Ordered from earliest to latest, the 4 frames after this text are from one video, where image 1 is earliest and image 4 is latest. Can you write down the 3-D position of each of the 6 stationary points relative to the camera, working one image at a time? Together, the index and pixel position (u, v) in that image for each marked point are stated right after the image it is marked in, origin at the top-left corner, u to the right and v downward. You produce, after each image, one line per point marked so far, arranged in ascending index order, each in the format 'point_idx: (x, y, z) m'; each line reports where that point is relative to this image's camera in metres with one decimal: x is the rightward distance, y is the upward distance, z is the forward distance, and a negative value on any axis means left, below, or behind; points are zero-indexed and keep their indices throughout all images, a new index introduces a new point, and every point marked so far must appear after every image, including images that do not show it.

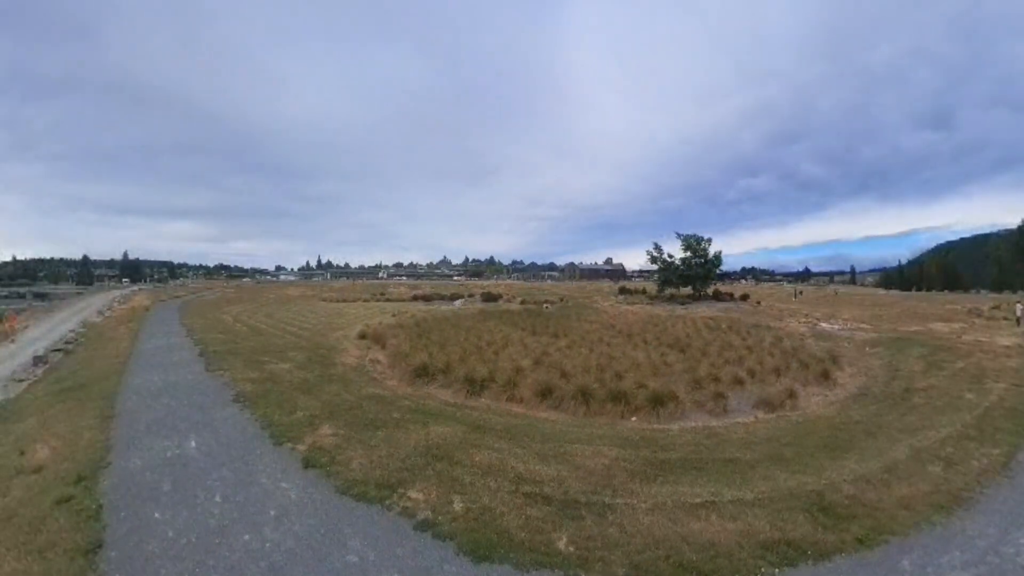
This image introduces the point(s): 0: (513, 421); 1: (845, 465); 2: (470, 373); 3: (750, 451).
0: (+0.1, -2.7, +9.5) m
1: (+5.4, -2.7, +8.8) m
2: (-1.1, -2.4, +13.7) m
3: (+3.9, -2.6, +8.8) m
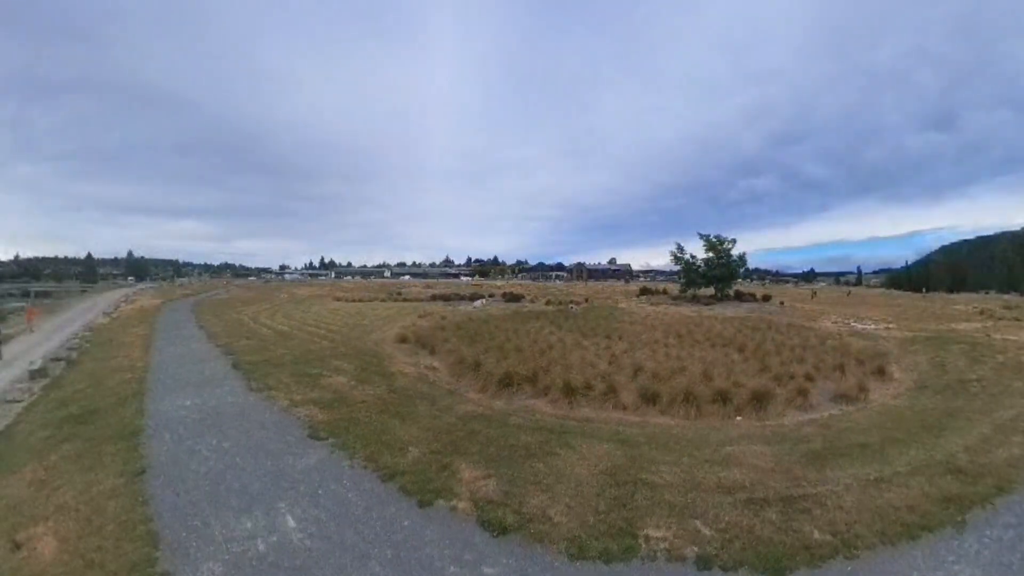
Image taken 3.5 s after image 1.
0: (+2.5, -2.7, +10.4) m
1: (+7.8, -2.7, +9.8) m
2: (+1.3, -2.5, +14.7) m
3: (+6.3, -2.6, +9.8) m
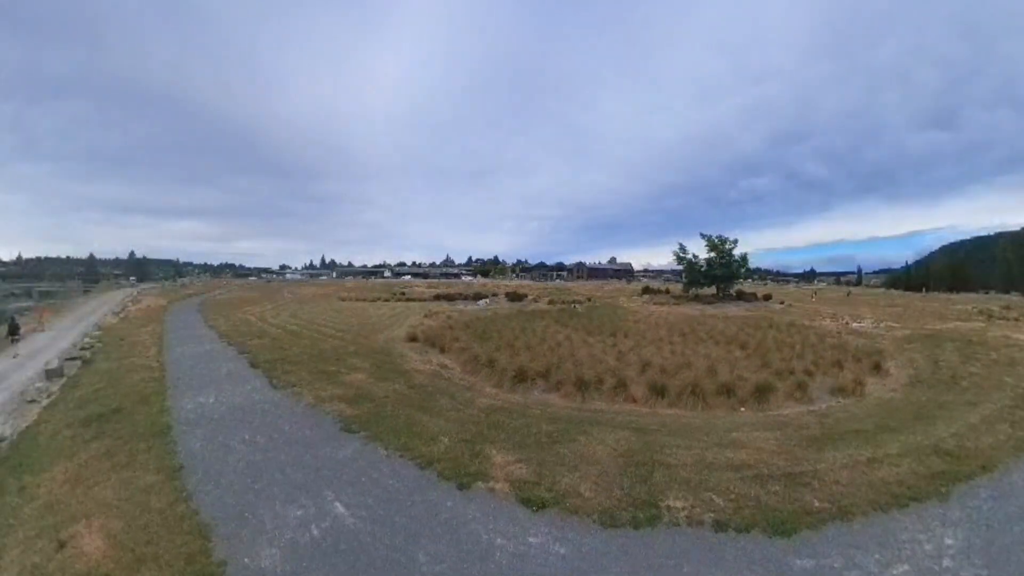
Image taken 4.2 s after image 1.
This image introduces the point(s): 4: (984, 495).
0: (+2.9, -2.7, +11.2) m
1: (+8.2, -2.7, +10.5) m
2: (+1.7, -2.4, +15.4) m
3: (+6.7, -2.6, +10.5) m
4: (+6.5, -2.9, +7.6) m
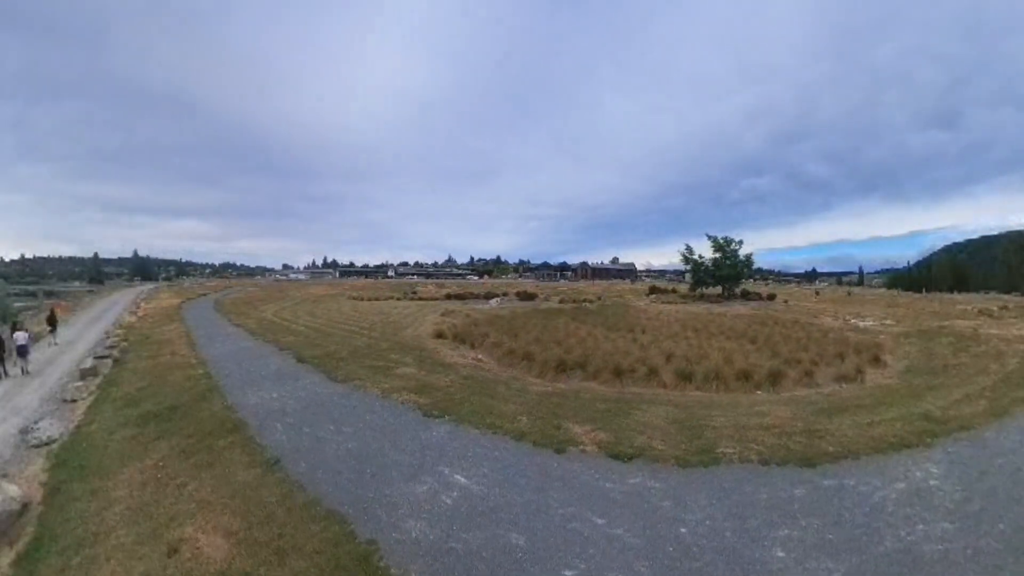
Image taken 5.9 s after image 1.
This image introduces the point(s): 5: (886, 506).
0: (+4.2, -2.7, +13.2) m
1: (+9.4, -2.7, +12.5) m
2: (+3.0, -2.4, +17.4) m
3: (+8.0, -2.6, +12.5) m
4: (+7.8, -2.8, +9.6) m
5: (+5.0, -3.0, +7.5) m
